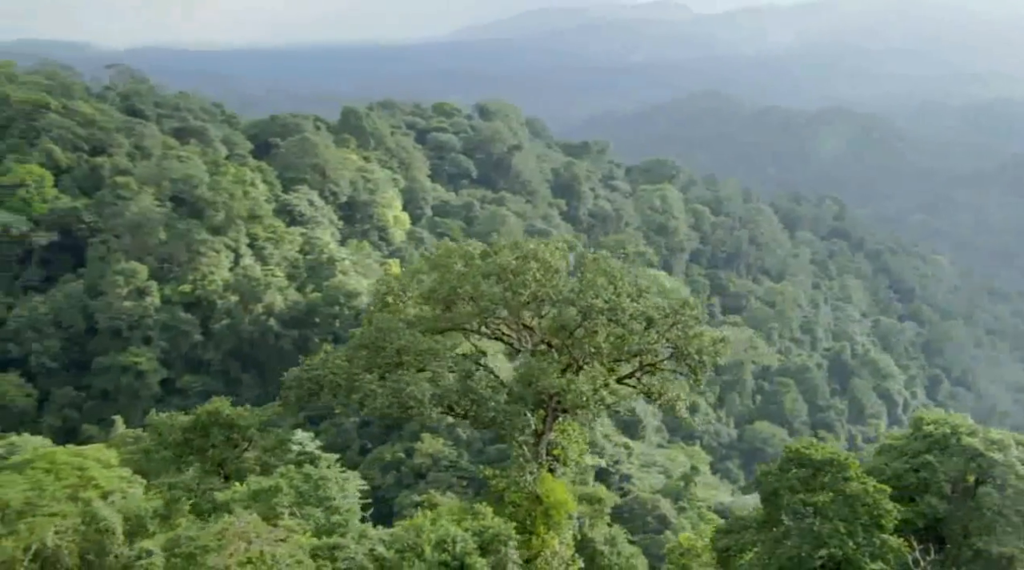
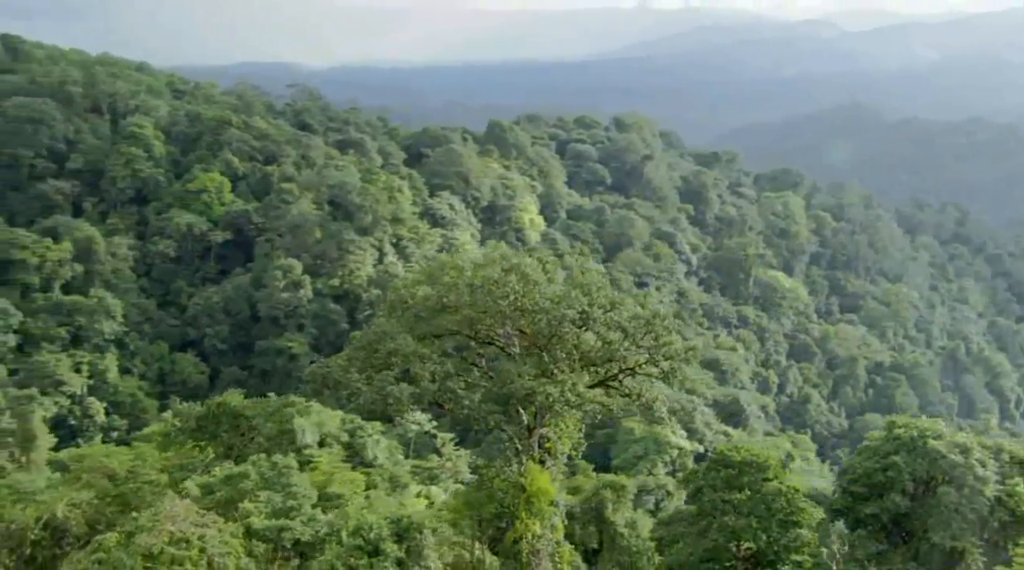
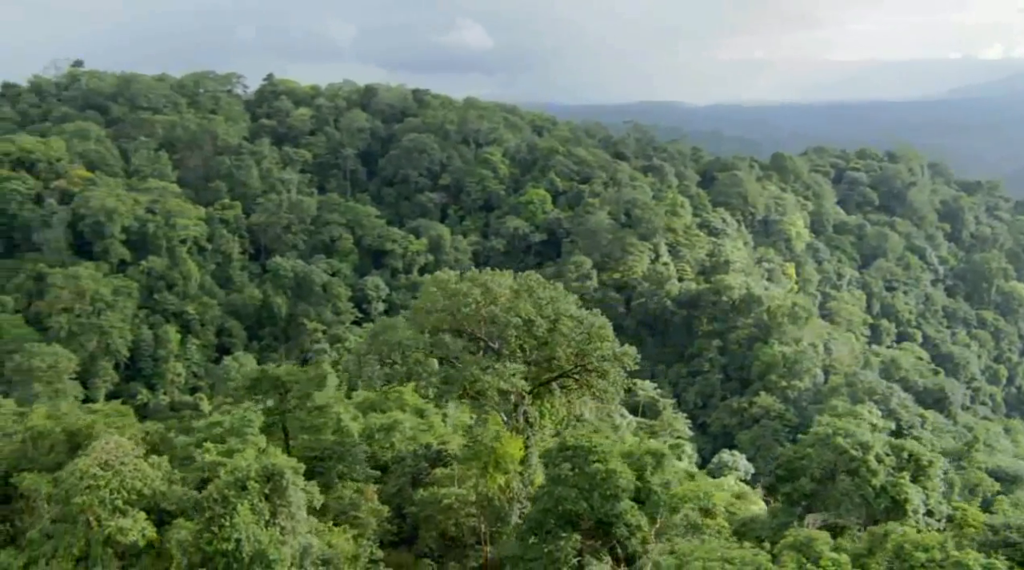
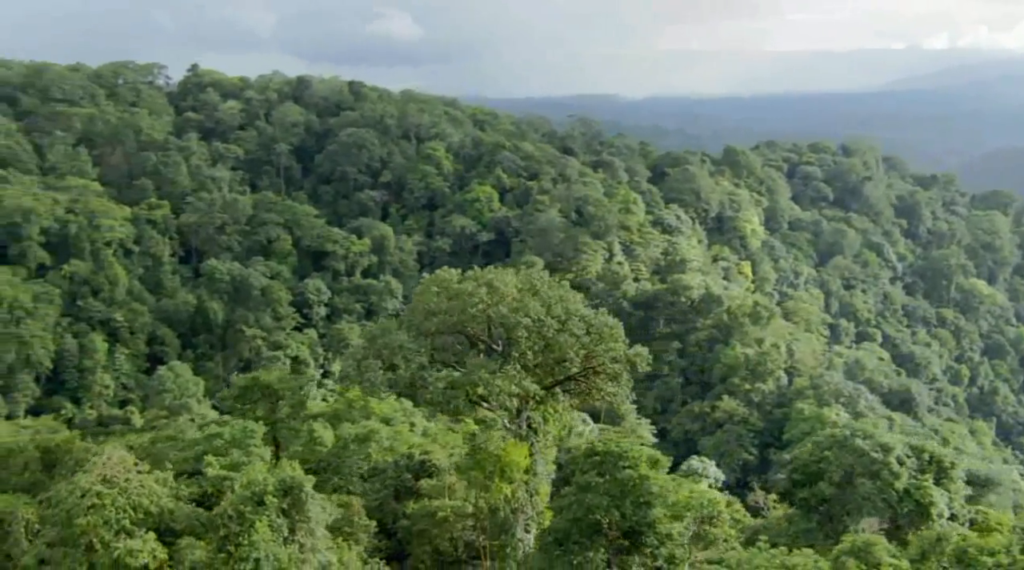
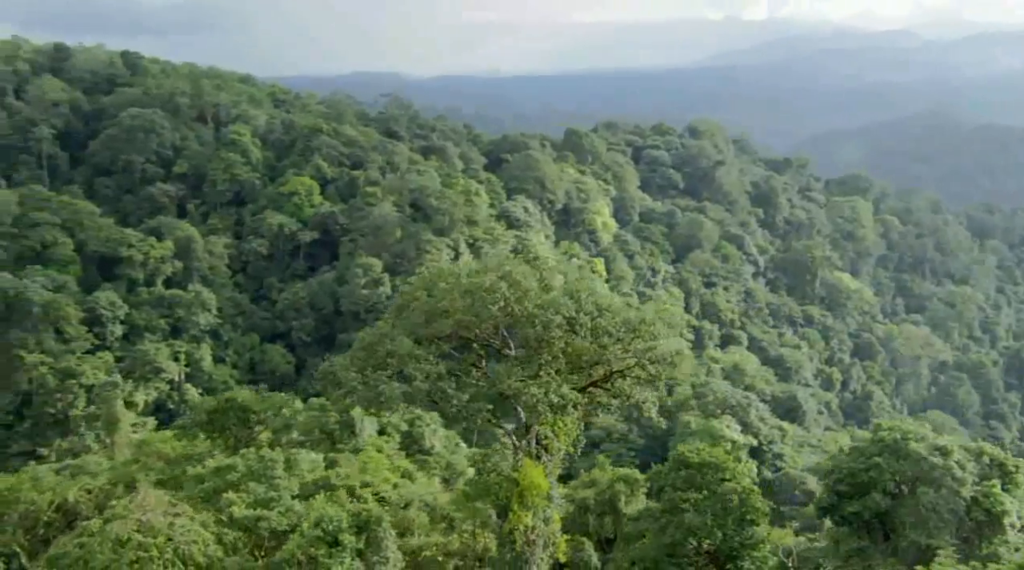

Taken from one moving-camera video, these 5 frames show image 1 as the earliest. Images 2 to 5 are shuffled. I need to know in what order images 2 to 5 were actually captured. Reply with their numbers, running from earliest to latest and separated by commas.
2, 5, 4, 3
